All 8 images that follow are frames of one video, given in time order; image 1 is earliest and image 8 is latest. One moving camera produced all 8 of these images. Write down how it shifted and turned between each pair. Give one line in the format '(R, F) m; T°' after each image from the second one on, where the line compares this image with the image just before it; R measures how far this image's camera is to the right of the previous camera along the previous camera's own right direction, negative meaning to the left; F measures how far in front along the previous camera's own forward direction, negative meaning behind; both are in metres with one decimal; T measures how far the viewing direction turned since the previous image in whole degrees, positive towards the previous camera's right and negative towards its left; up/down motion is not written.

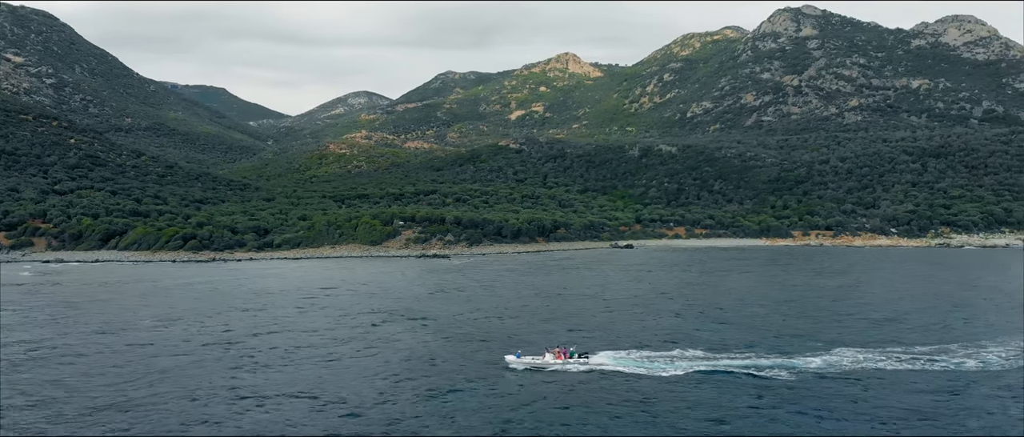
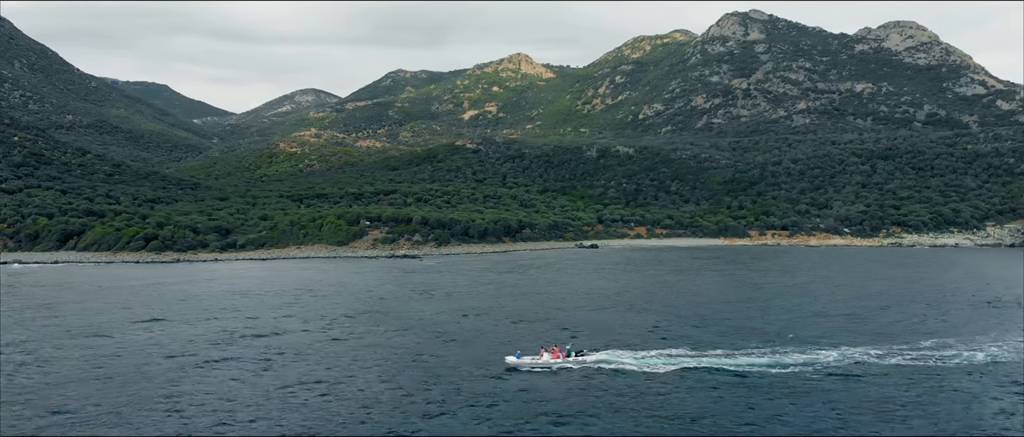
(-2.6, -0.2) m; +4°
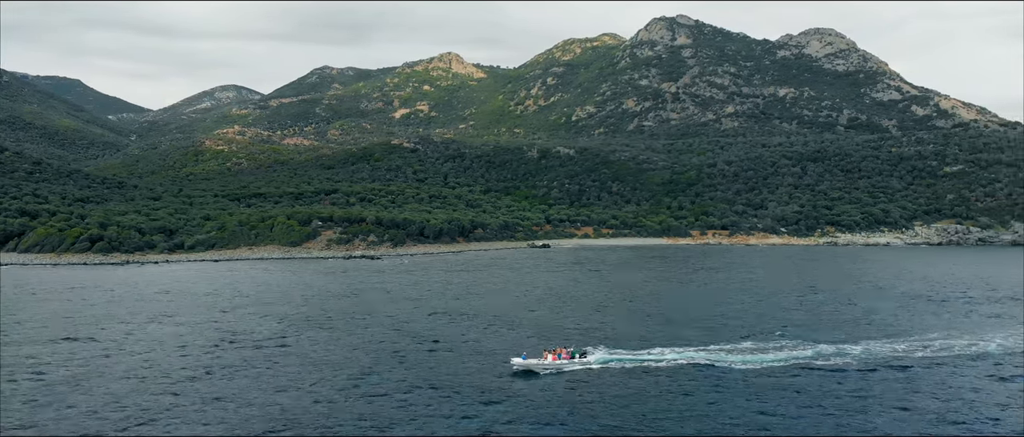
(-4.2, -0.3) m; +5°
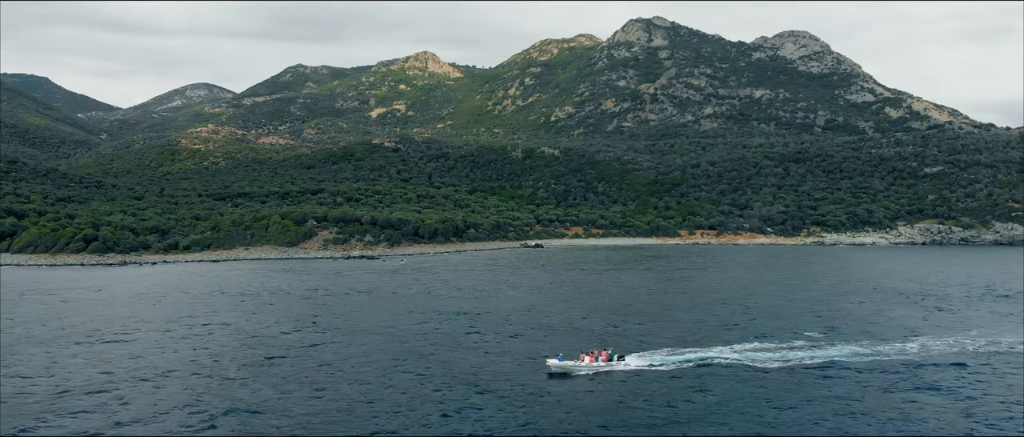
(-3.3, -0.3) m; +2°
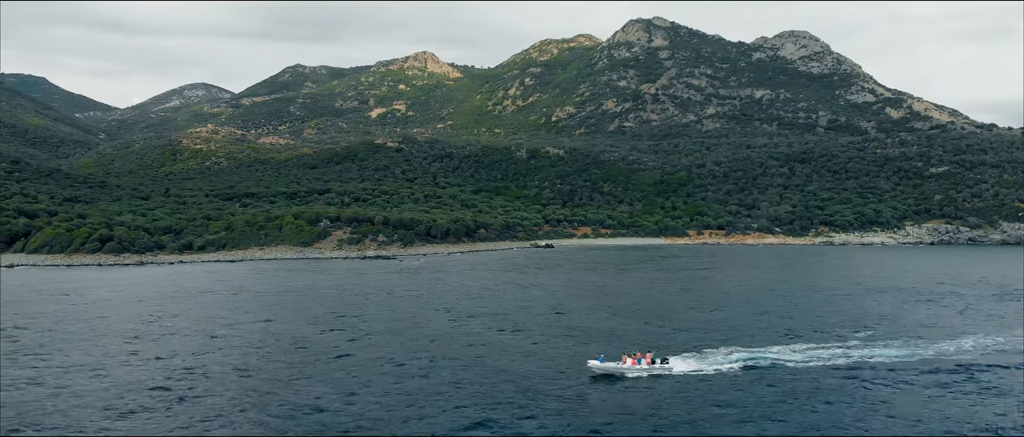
(-2.3, -0.2) m; 0°
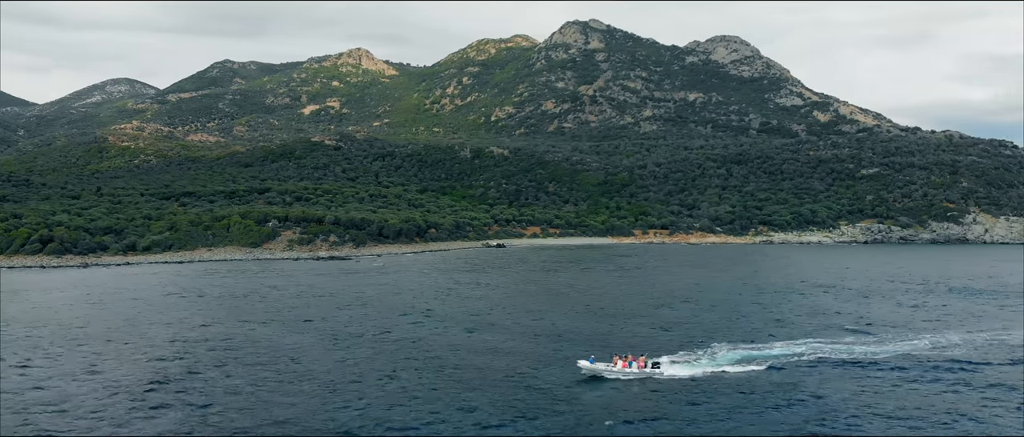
(-2.8, -0.1) m; +5°
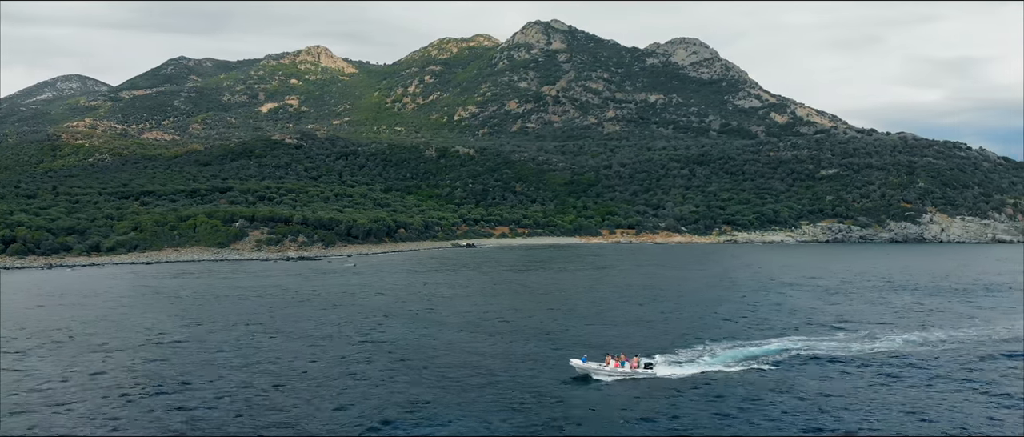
(-1.5, -0.2) m; +3°
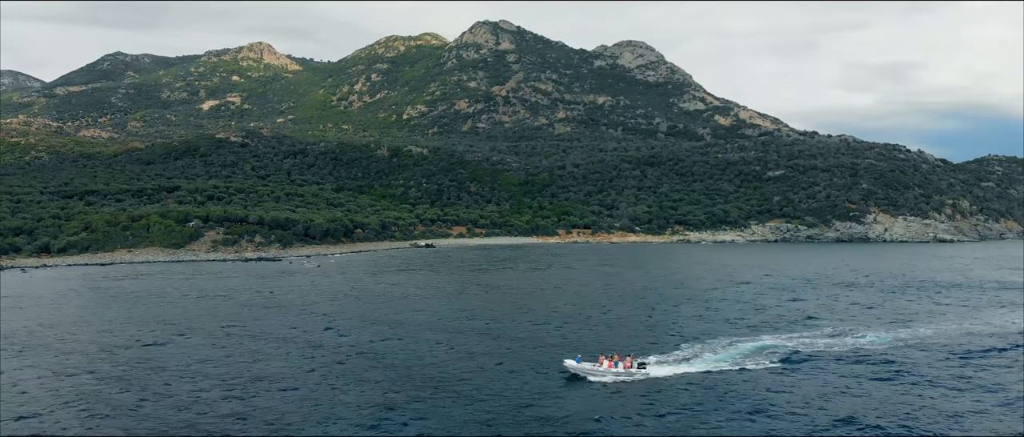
(-2.1, -0.3) m; +4°
